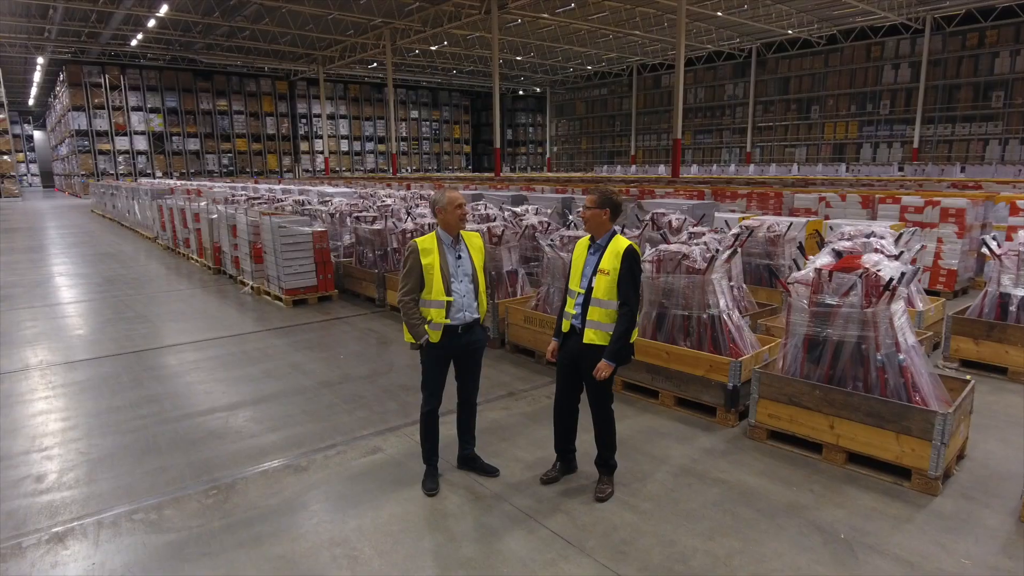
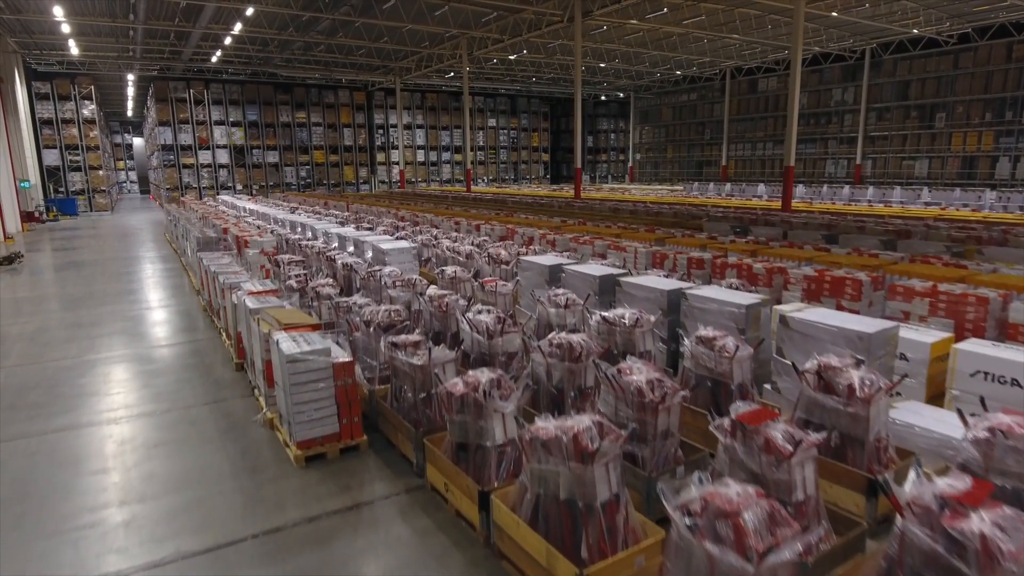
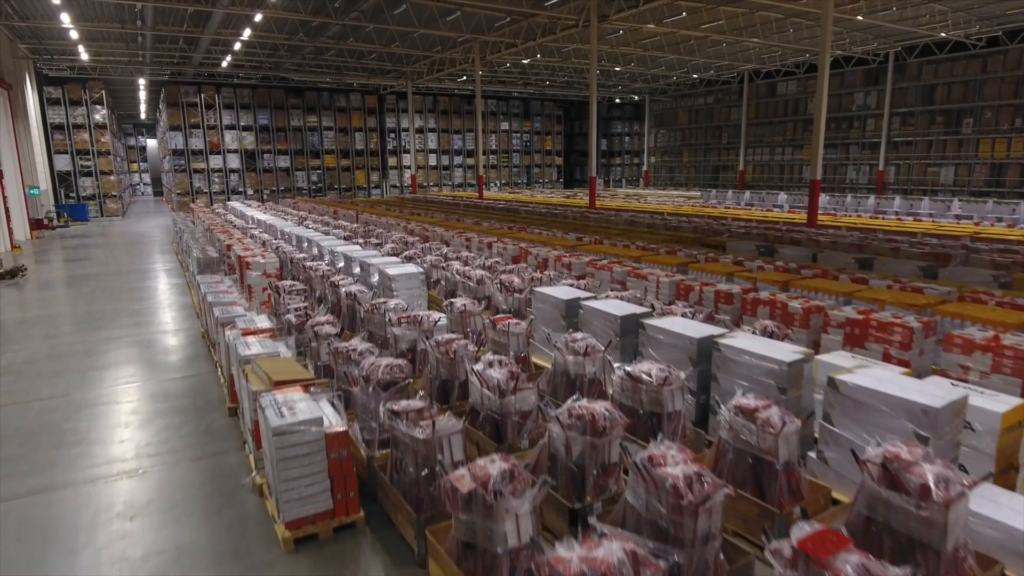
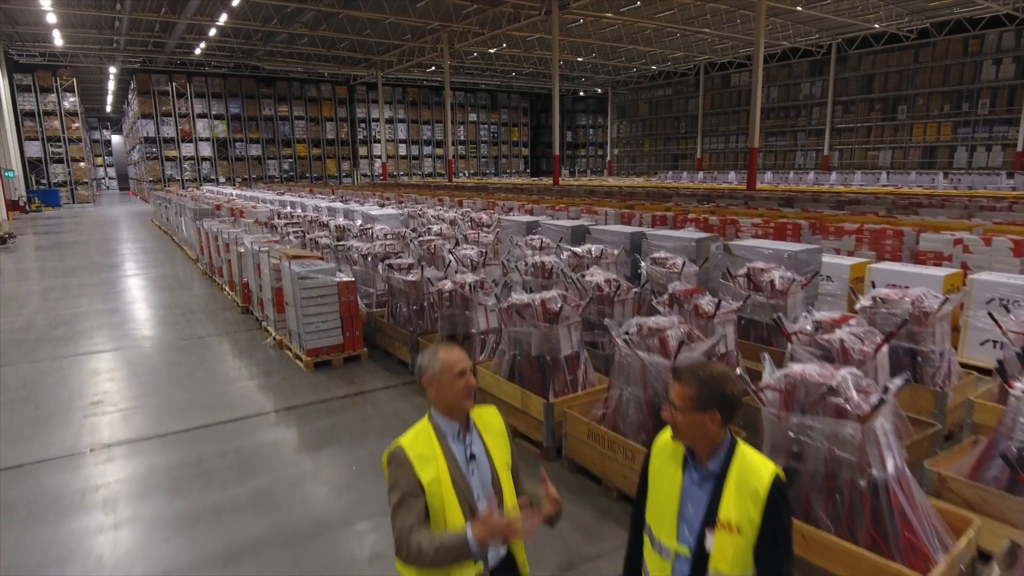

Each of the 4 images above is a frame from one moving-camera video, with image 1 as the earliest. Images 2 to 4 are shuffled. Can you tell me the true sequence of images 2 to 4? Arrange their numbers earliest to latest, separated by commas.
4, 2, 3
